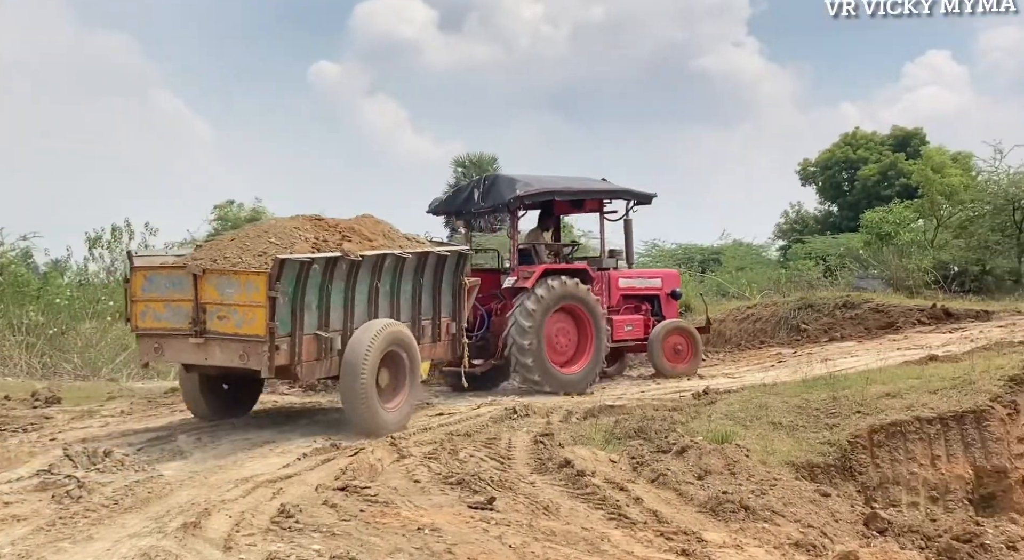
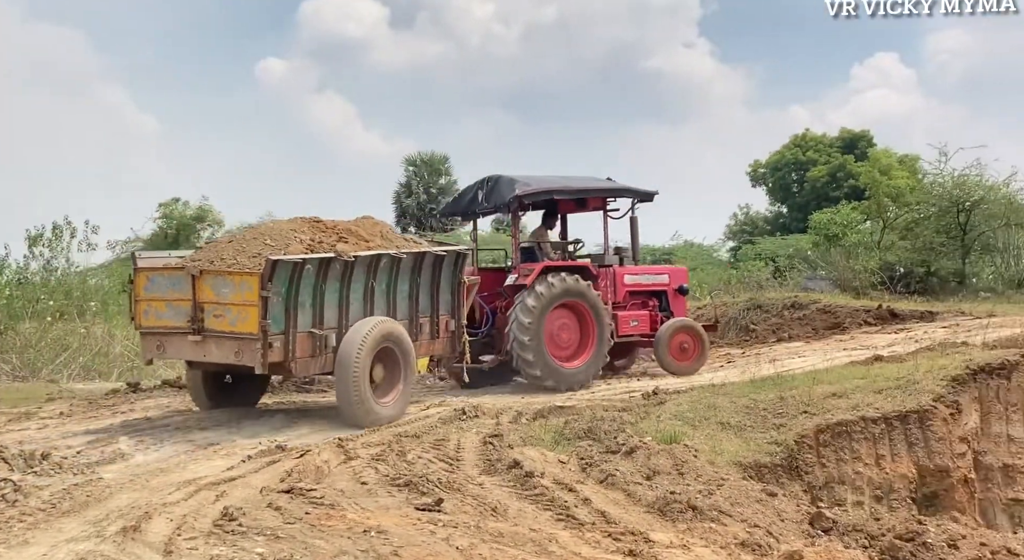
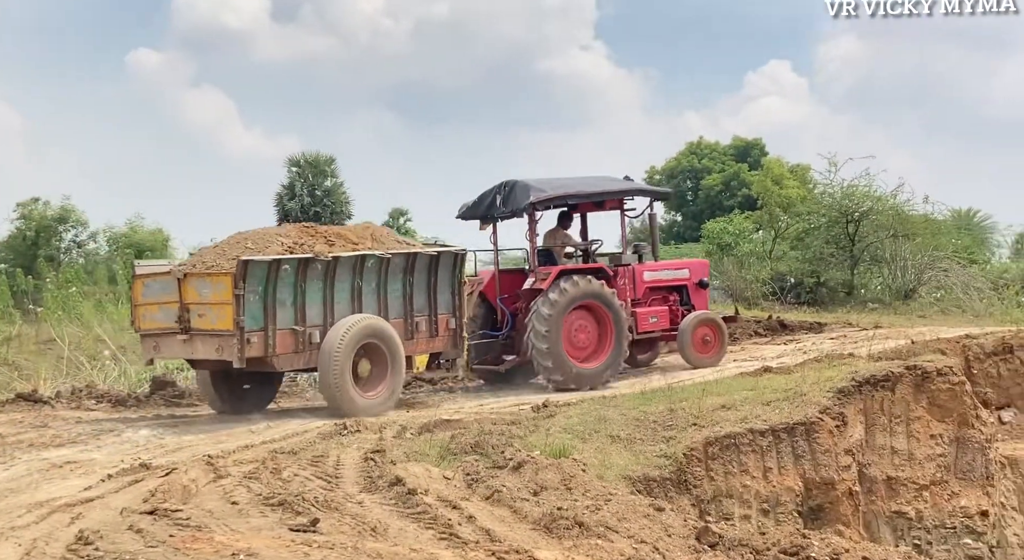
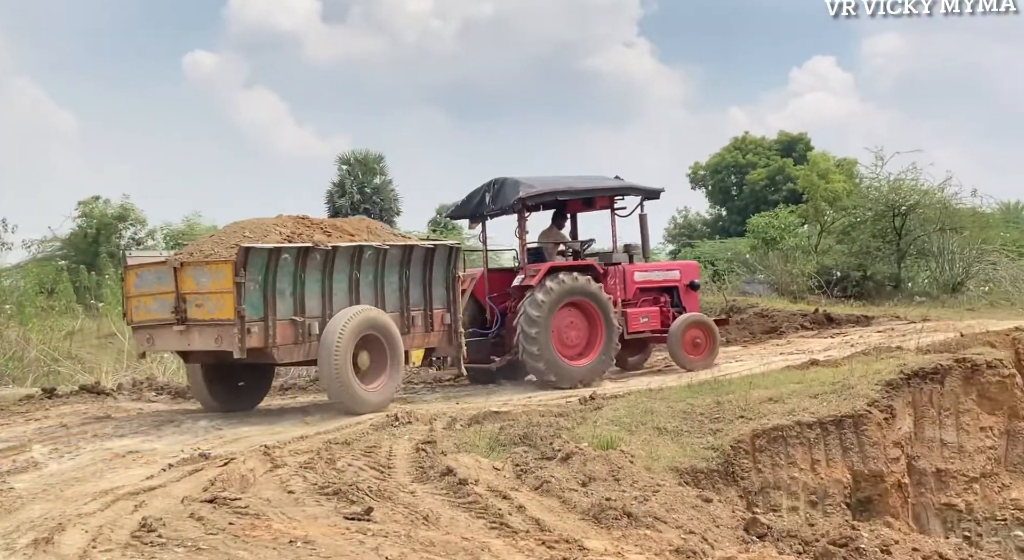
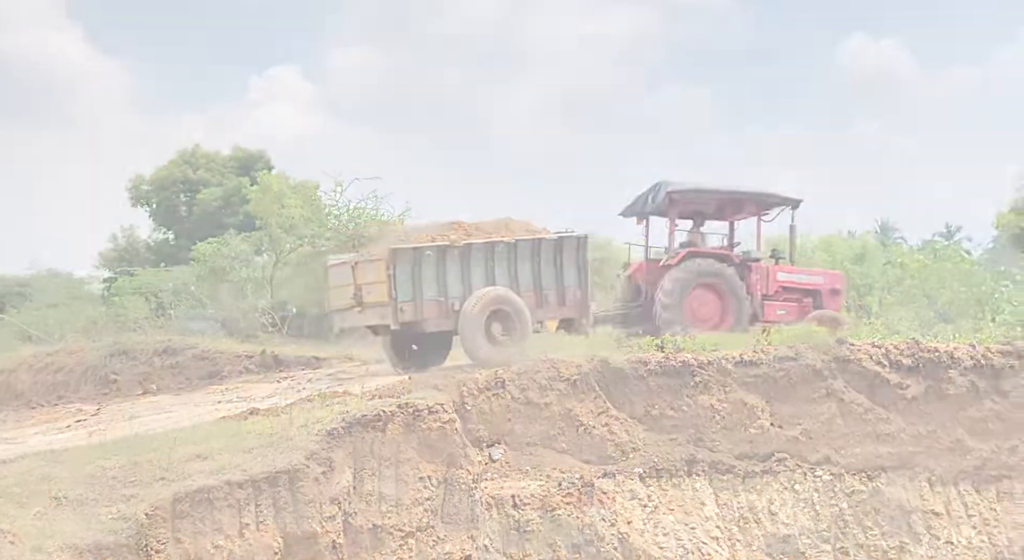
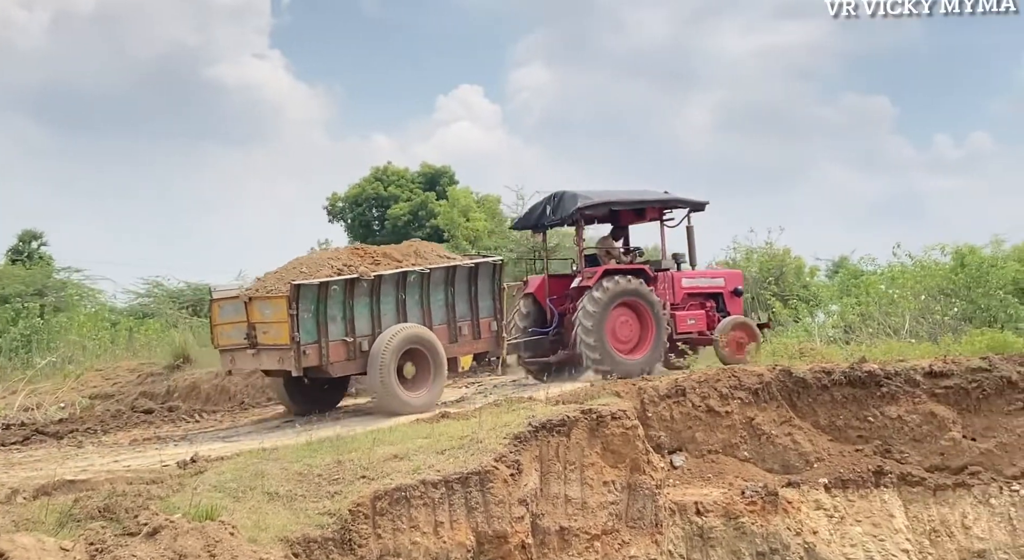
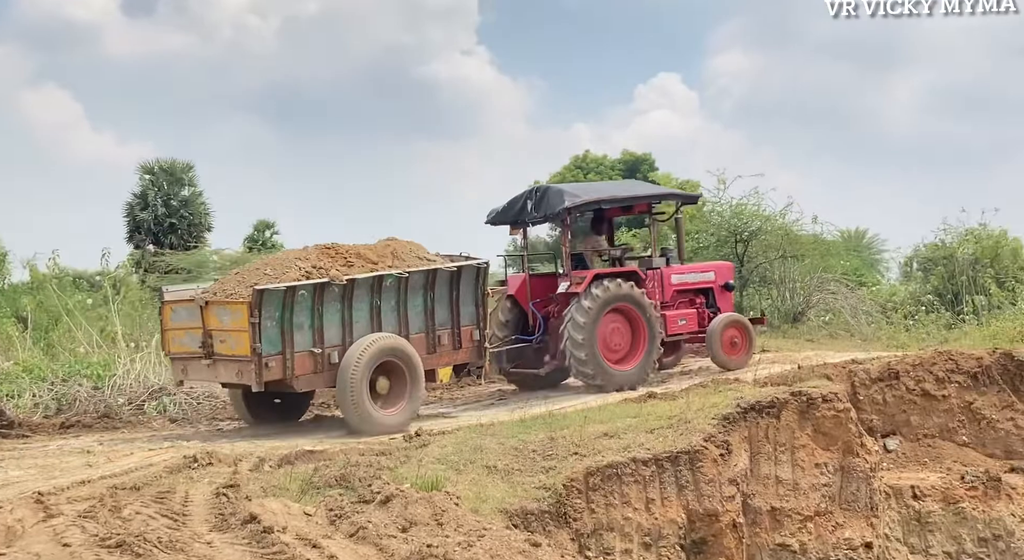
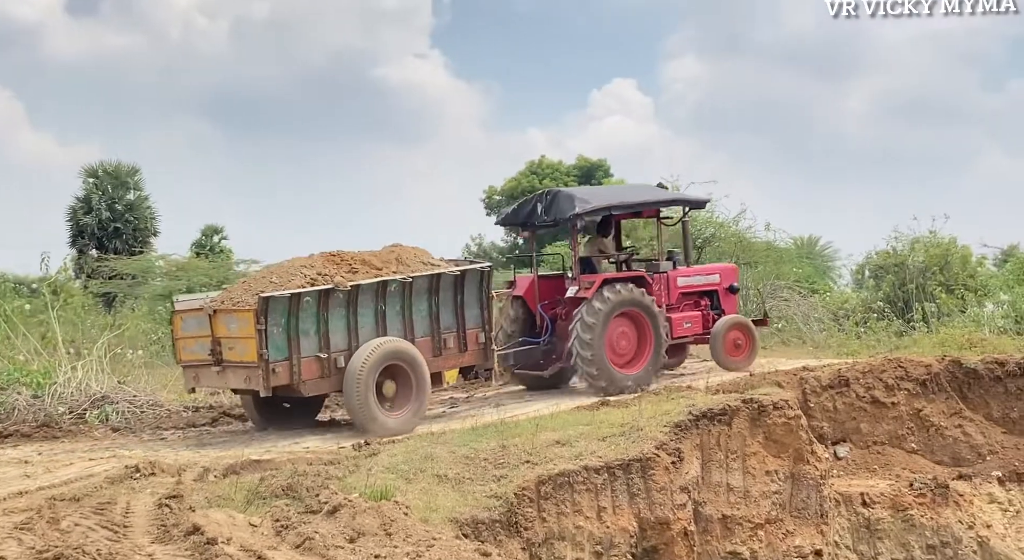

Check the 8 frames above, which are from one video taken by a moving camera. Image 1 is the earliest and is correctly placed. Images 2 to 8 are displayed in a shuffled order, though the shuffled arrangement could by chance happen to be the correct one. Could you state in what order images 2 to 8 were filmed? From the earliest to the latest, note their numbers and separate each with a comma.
2, 4, 3, 7, 8, 6, 5
